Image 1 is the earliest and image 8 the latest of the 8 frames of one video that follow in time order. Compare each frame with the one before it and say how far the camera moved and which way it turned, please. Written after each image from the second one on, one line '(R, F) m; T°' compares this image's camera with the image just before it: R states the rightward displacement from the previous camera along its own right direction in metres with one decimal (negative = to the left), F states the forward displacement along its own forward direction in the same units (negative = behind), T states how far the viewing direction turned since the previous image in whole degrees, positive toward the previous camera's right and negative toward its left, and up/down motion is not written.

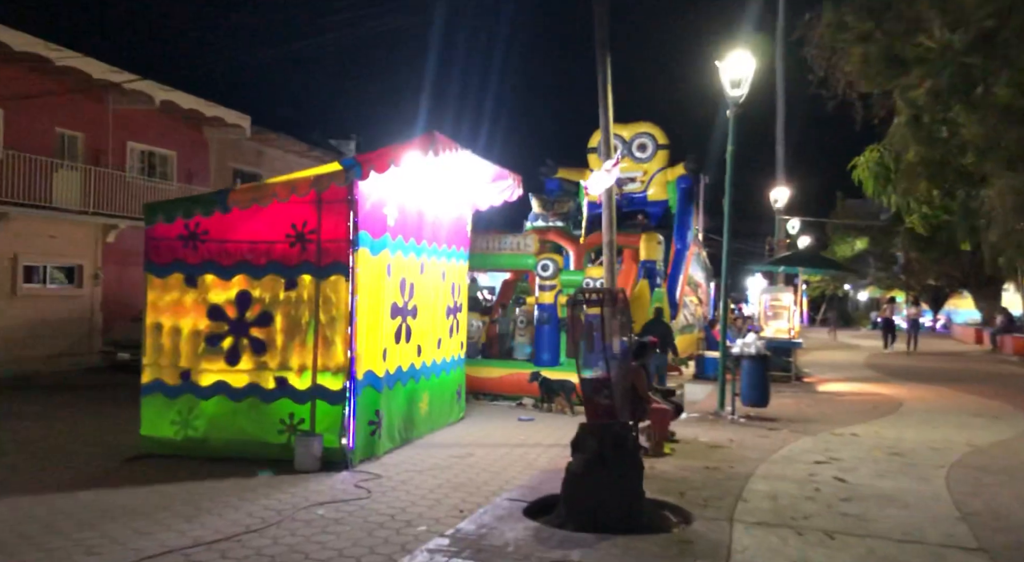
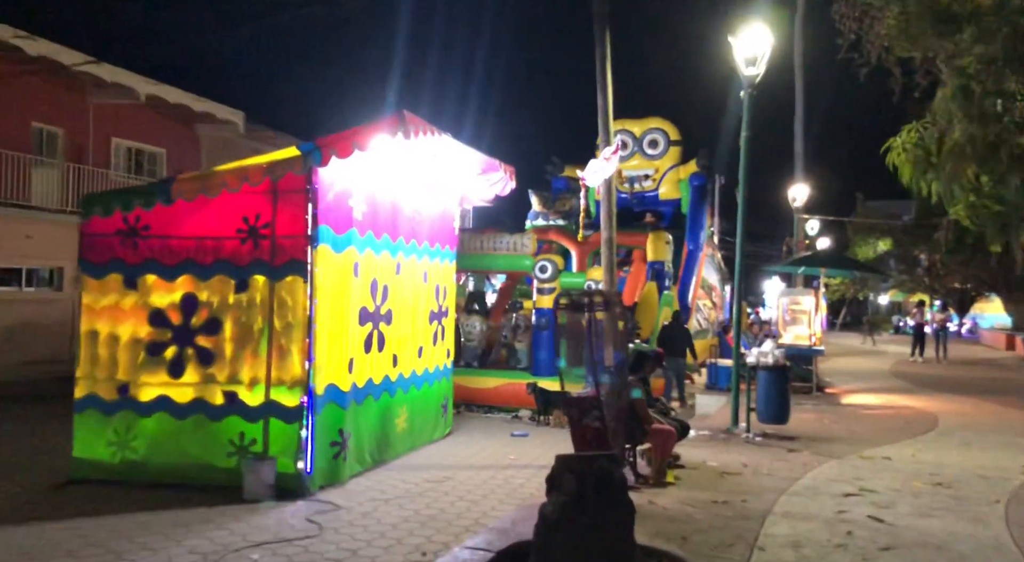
(+0.3, +1.3) m; -1°
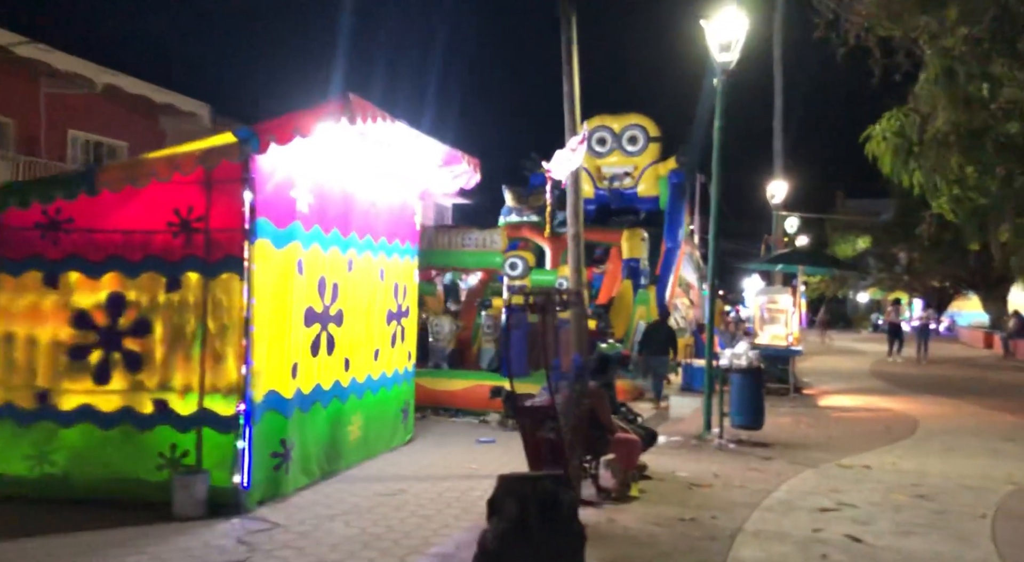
(+0.2, +0.6) m; +1°
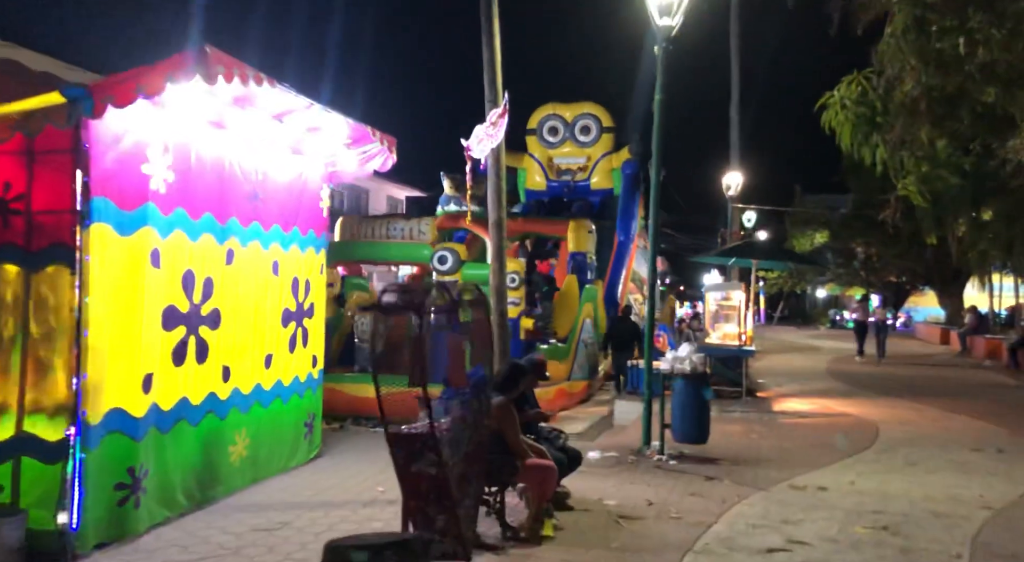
(+0.5, +1.3) m; +2°
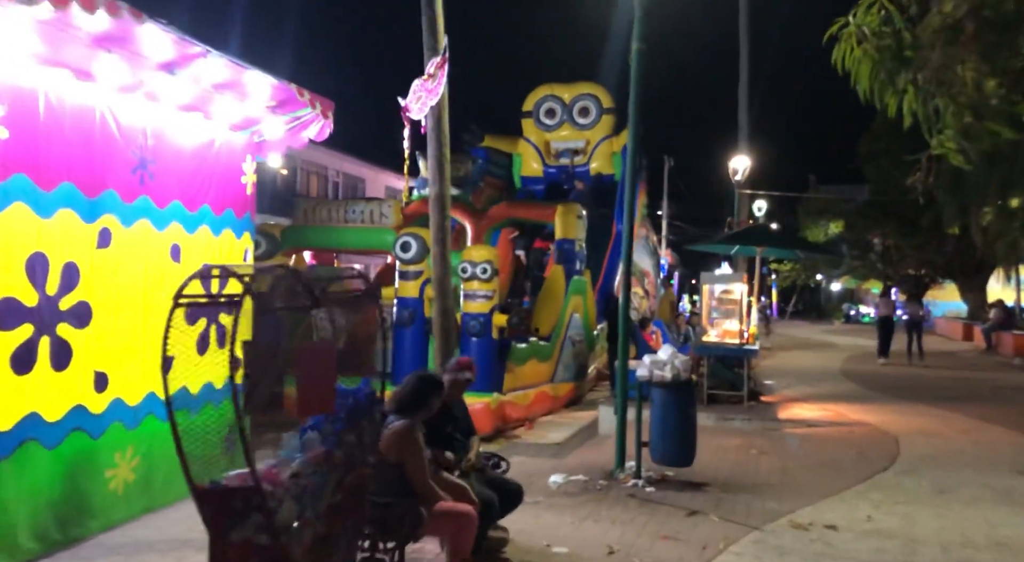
(+0.6, +1.6) m; -1°
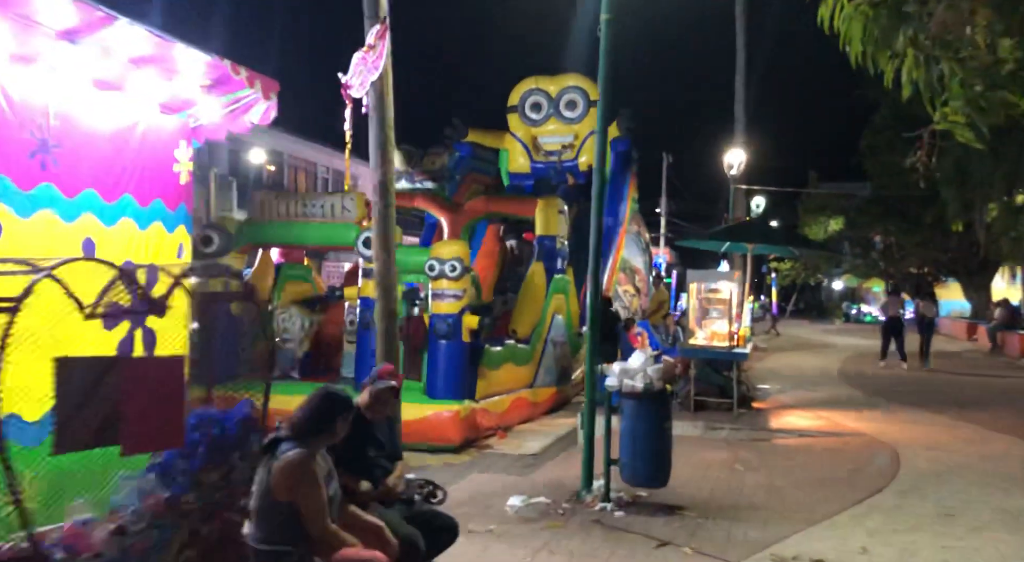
(+0.4, +0.8) m; 0°
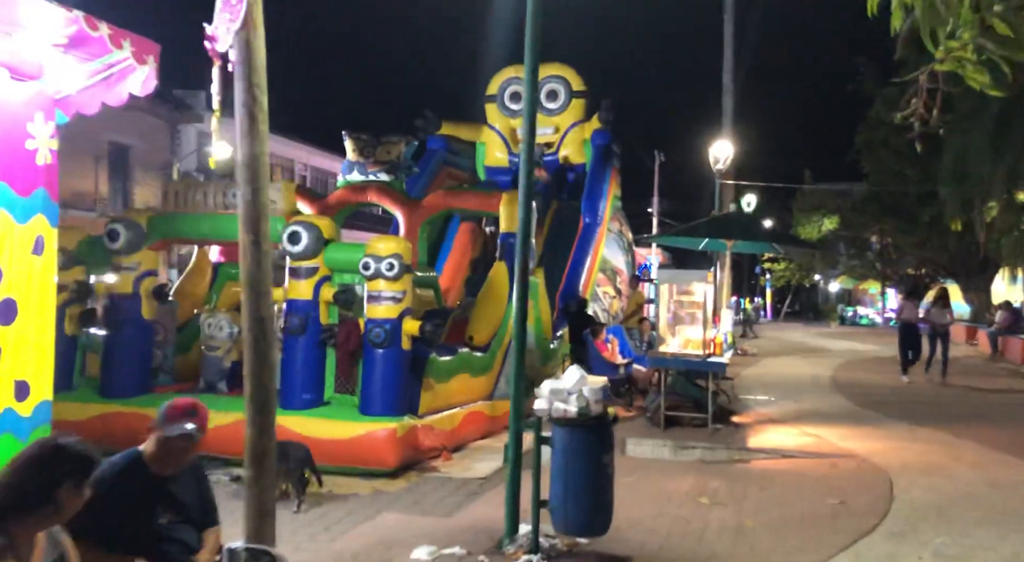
(+0.6, +1.3) m; 0°
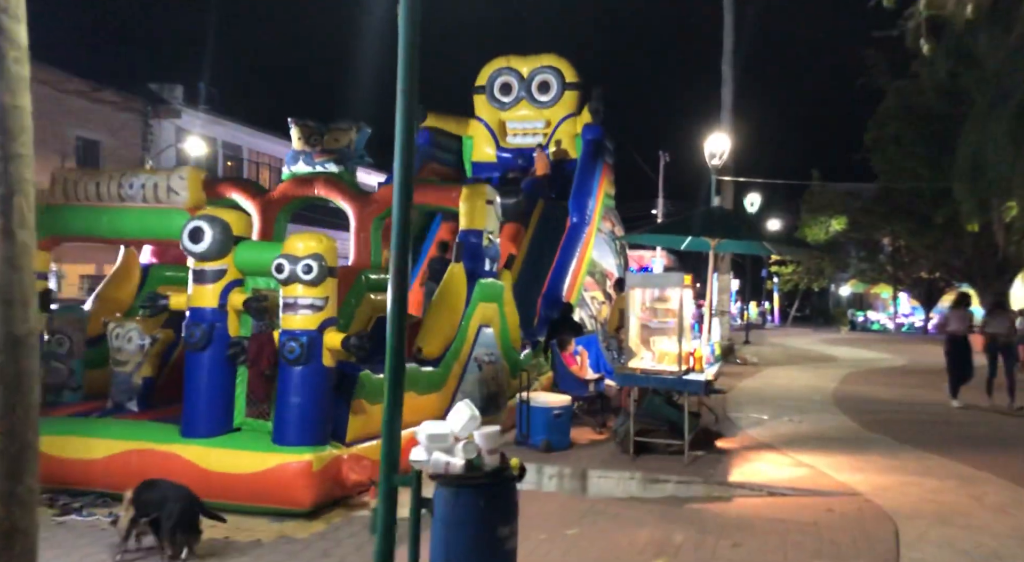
(+0.7, +1.5) m; -1°
